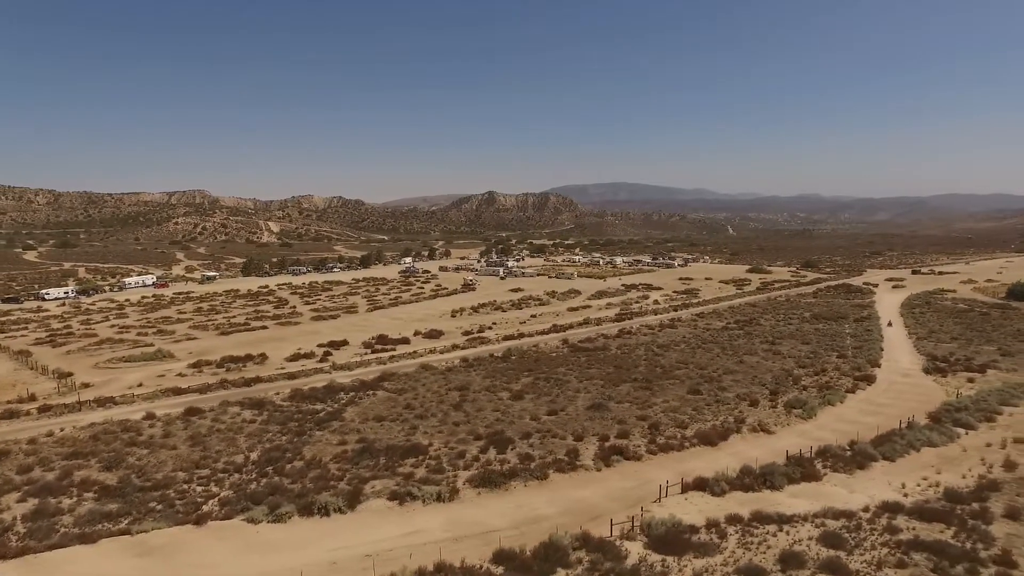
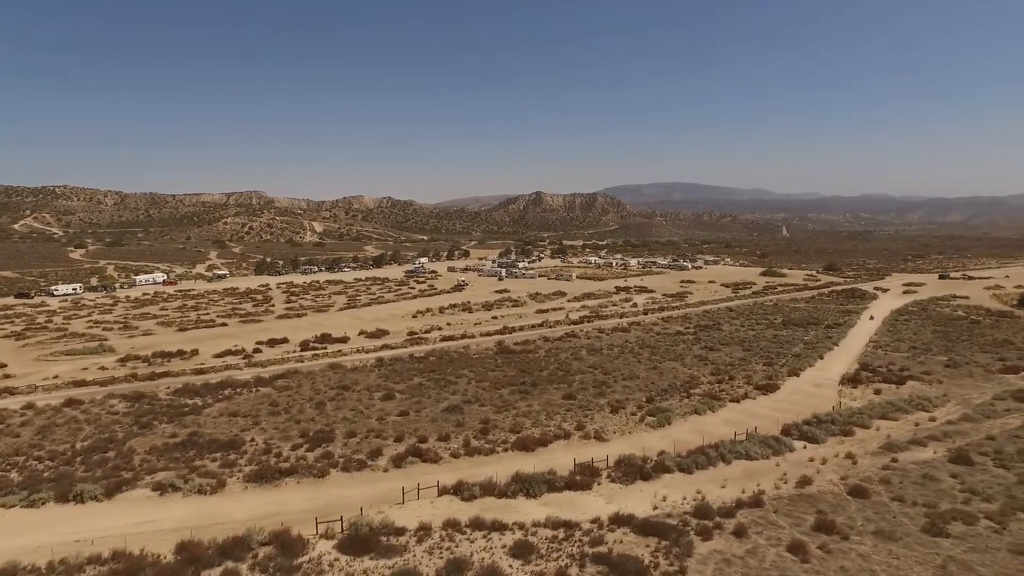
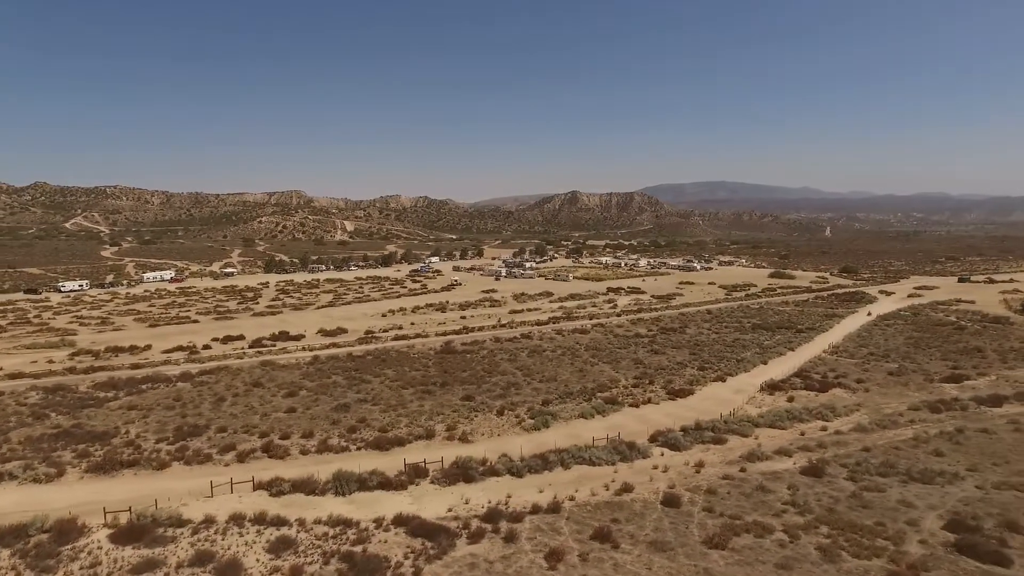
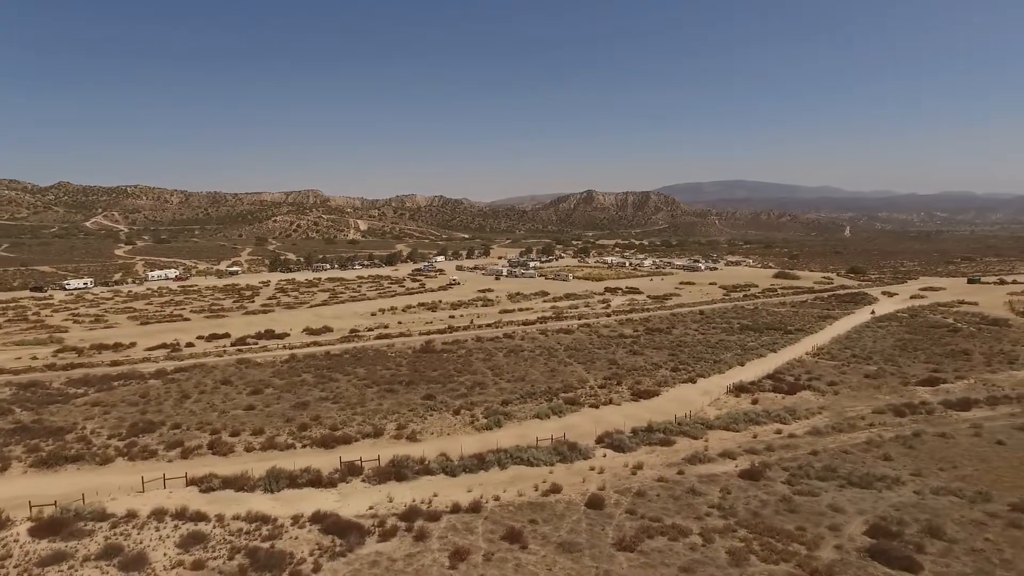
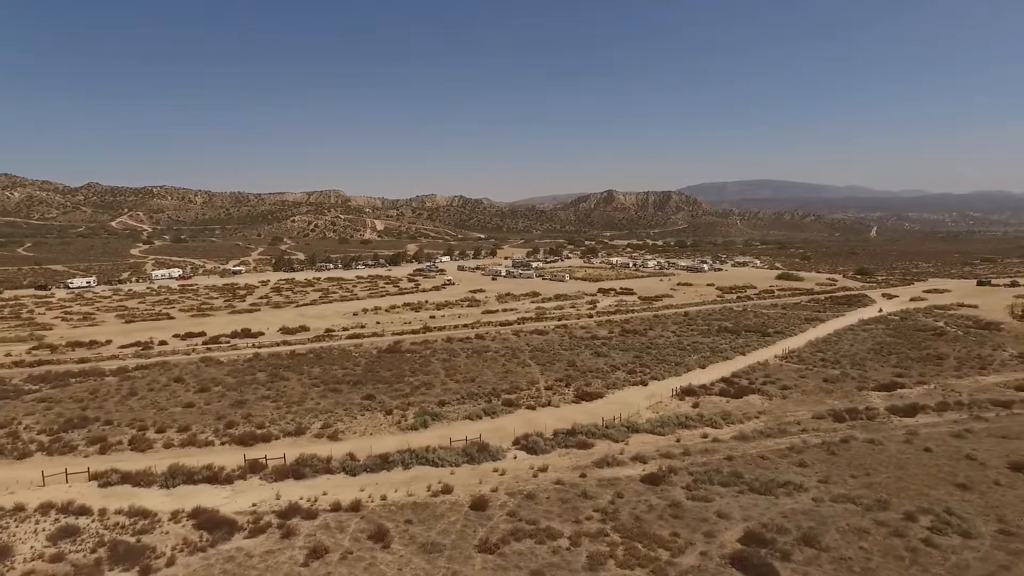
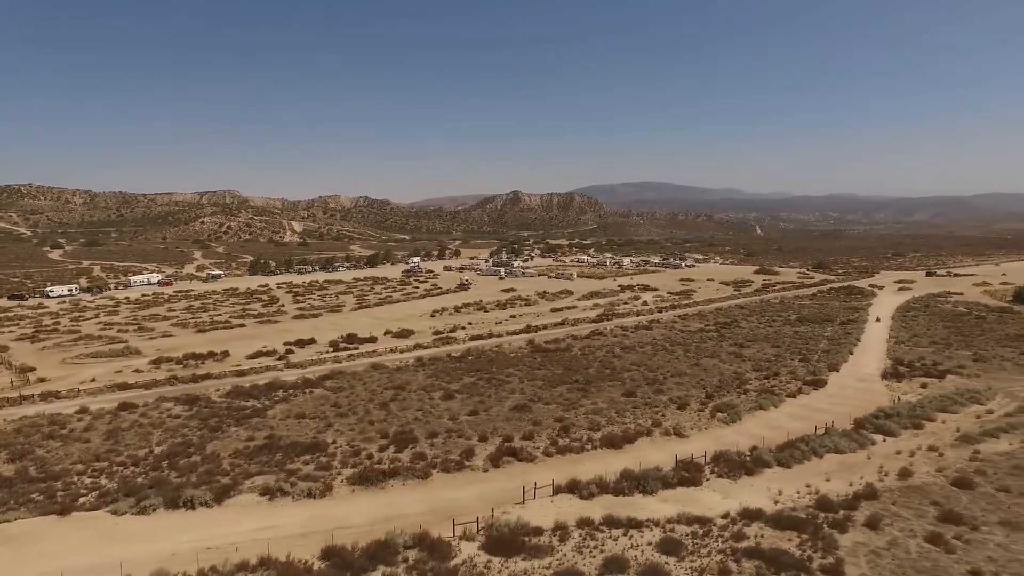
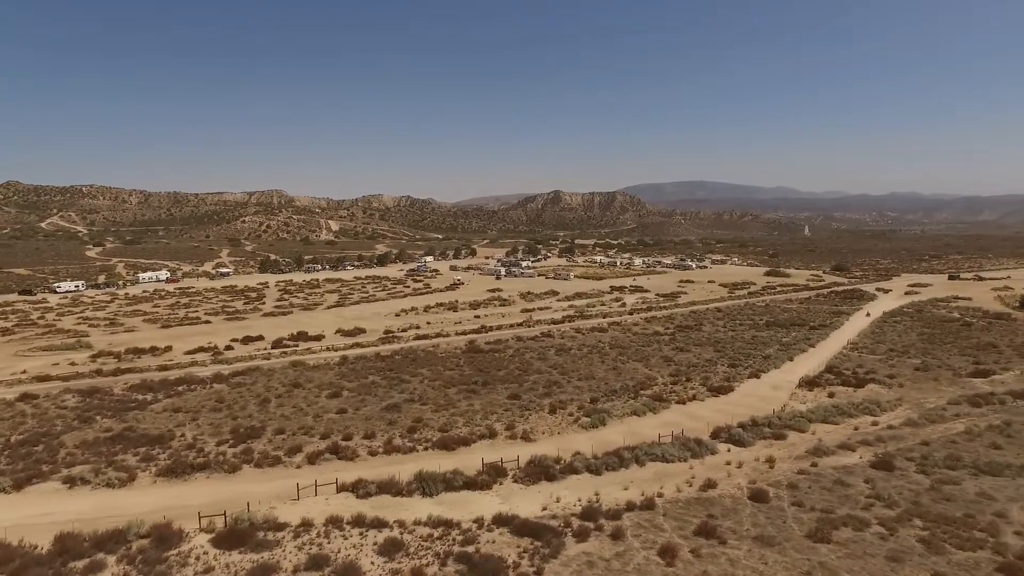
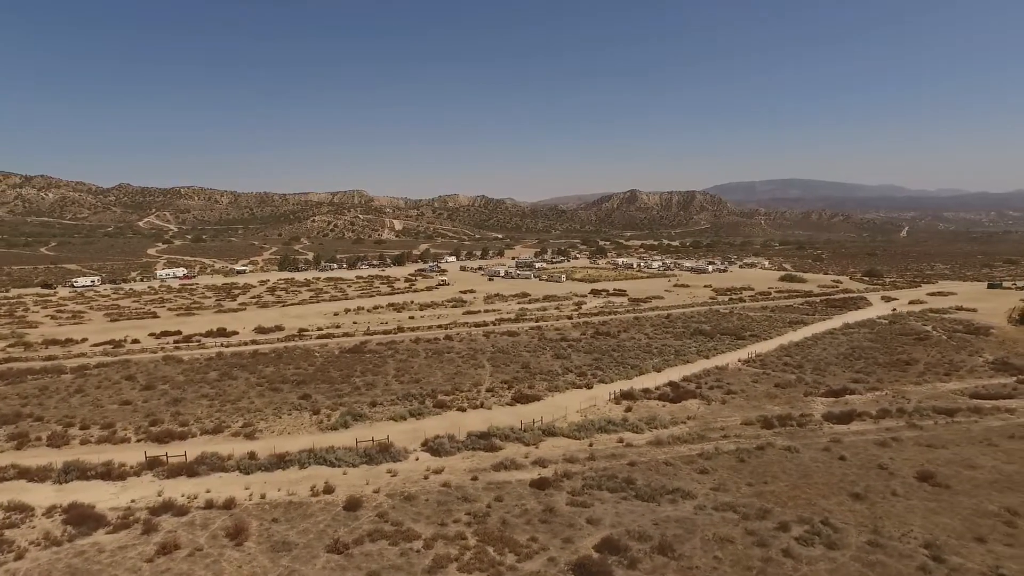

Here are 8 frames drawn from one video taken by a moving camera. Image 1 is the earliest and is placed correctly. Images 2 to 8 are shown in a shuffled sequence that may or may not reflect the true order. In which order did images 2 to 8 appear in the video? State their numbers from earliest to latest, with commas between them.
6, 2, 7, 3, 4, 5, 8
